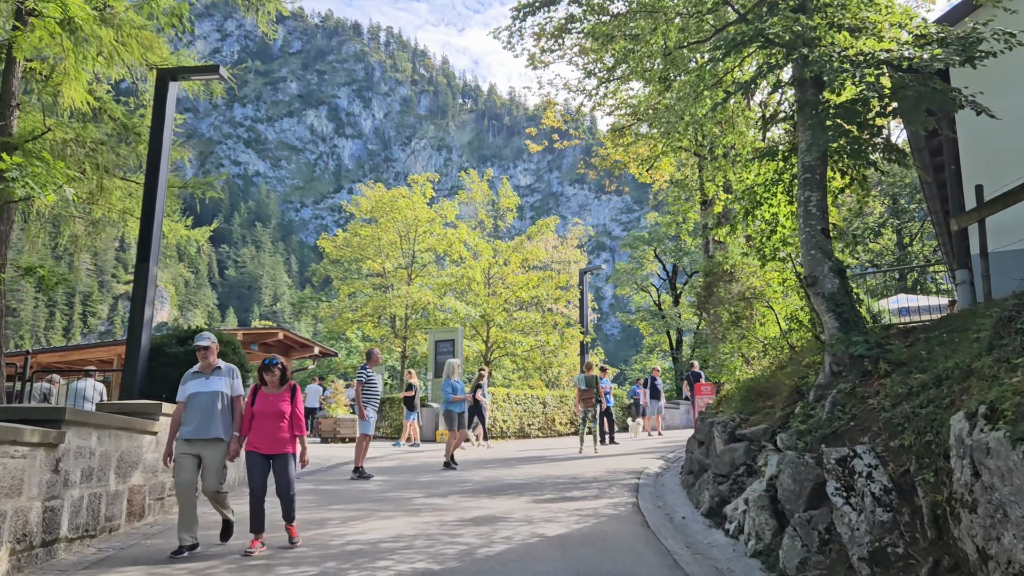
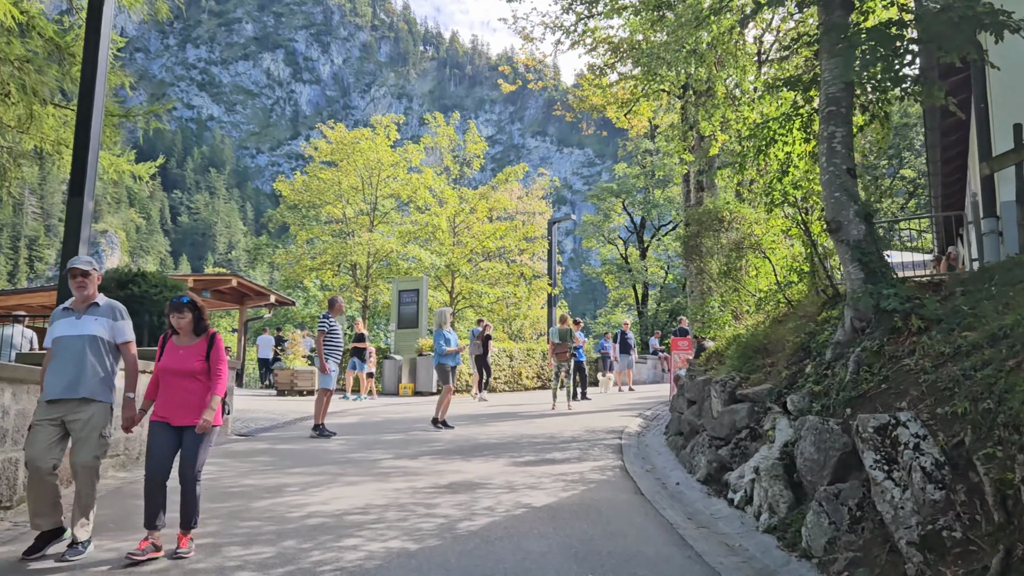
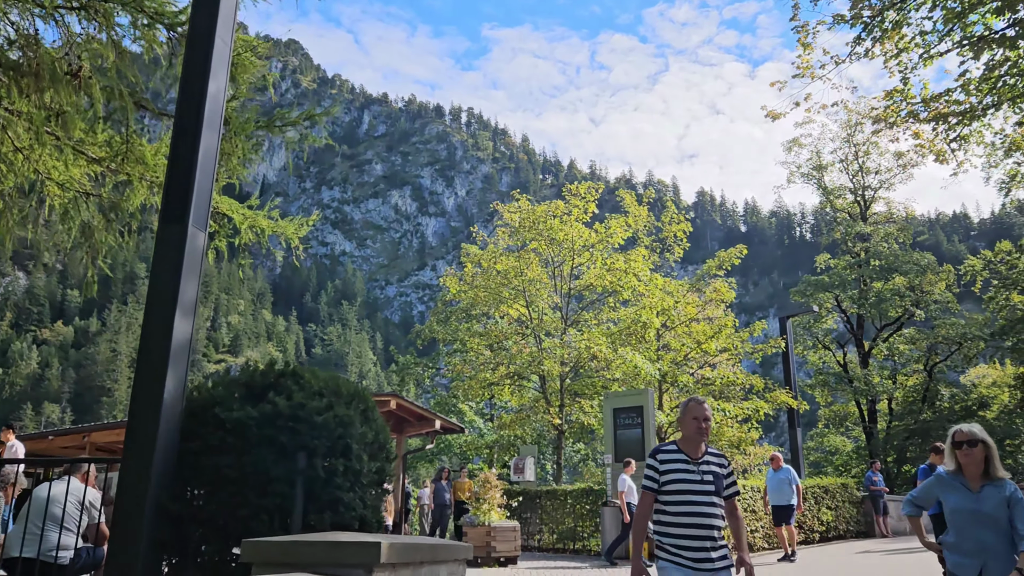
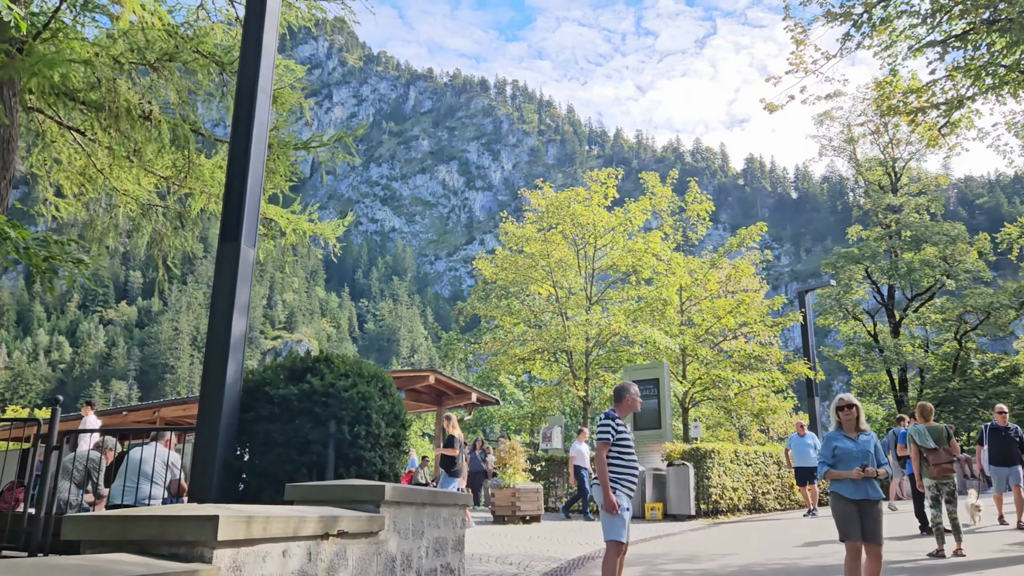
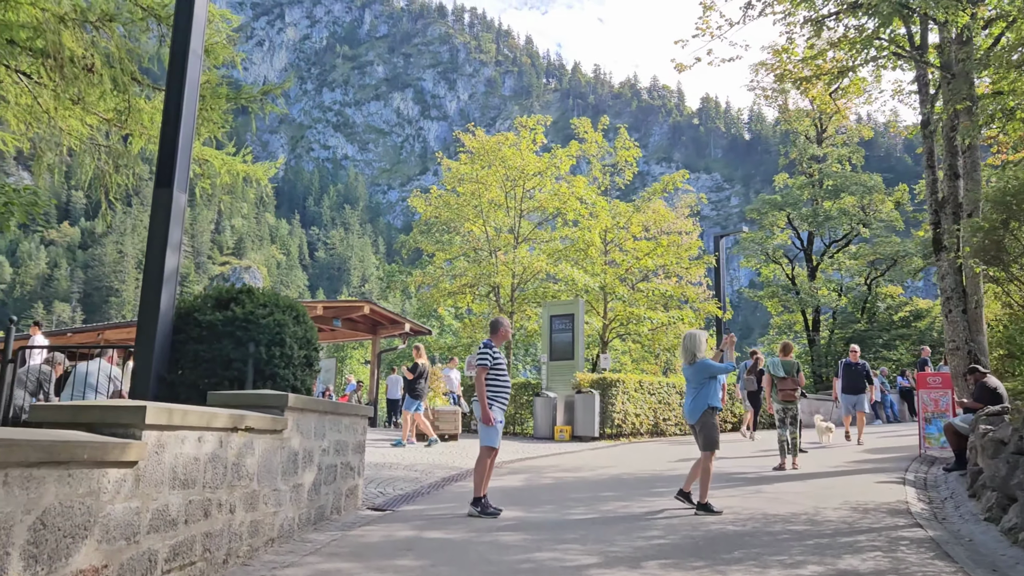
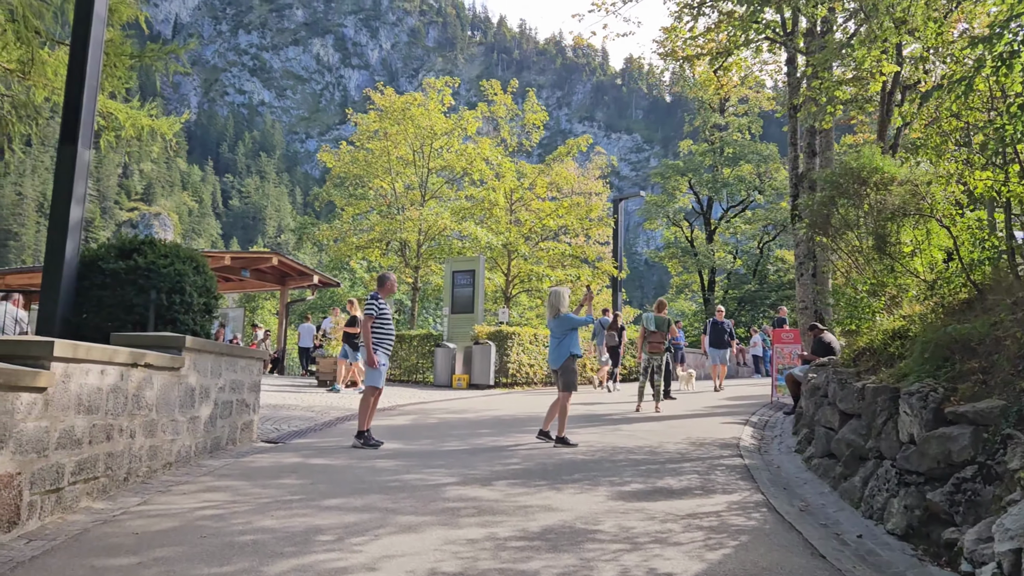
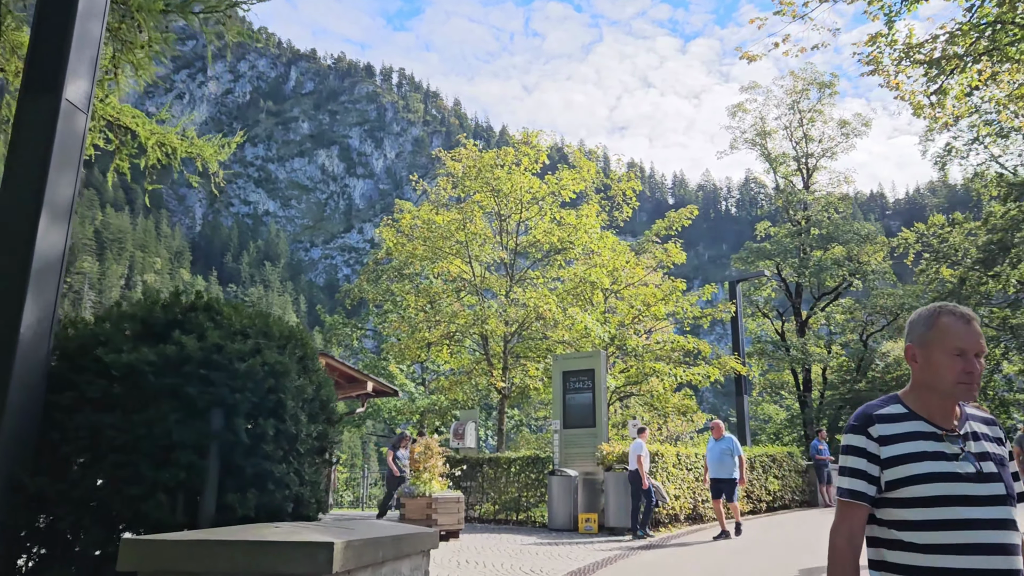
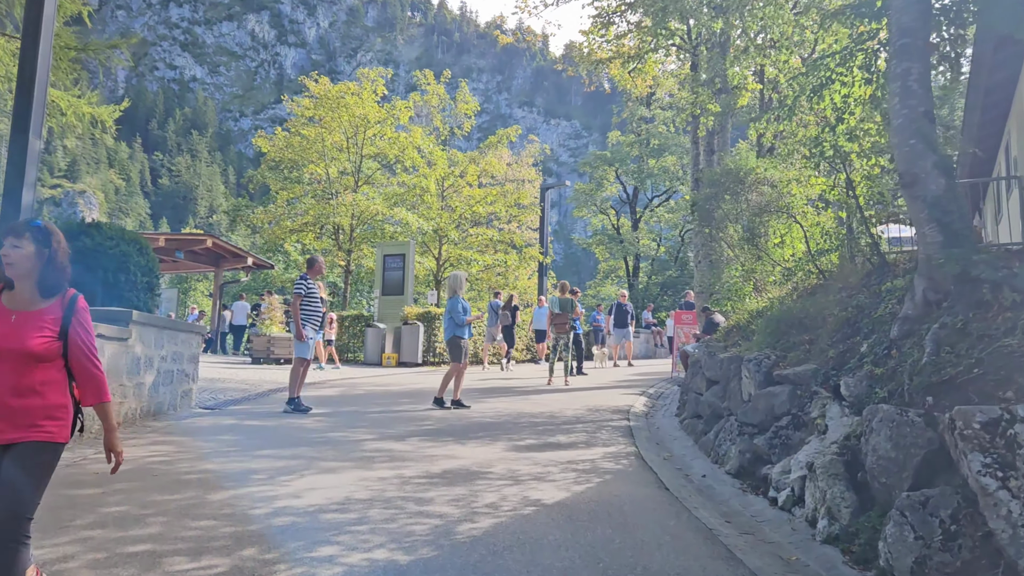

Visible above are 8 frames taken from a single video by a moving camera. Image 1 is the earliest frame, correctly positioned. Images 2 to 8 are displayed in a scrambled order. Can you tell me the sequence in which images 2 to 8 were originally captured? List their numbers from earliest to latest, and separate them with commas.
2, 8, 6, 5, 4, 3, 7
